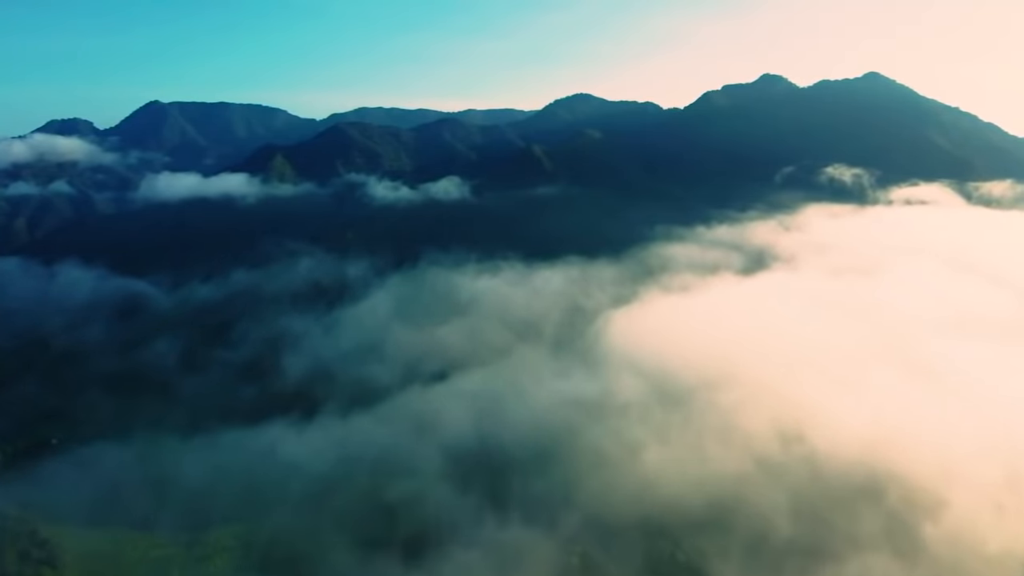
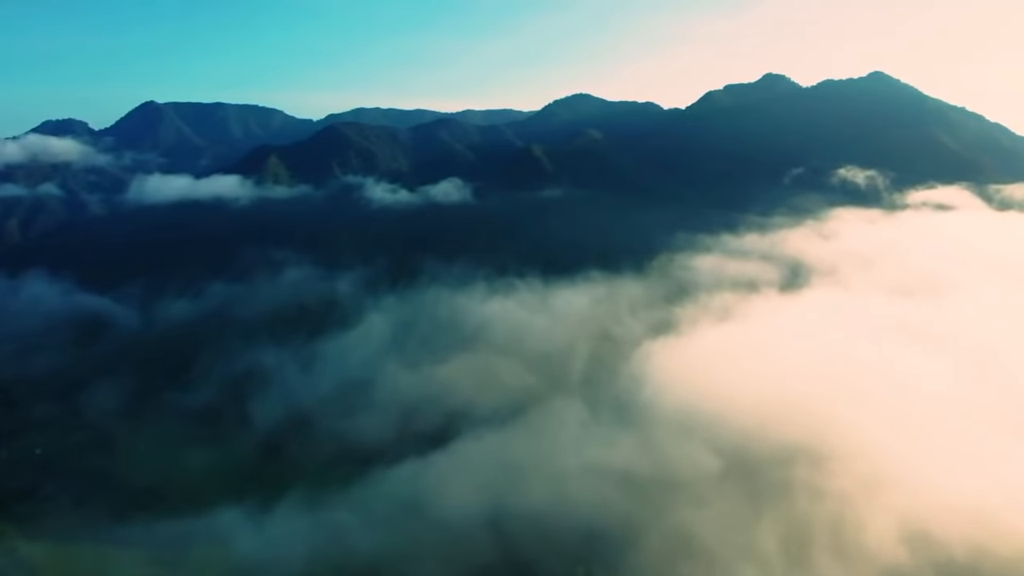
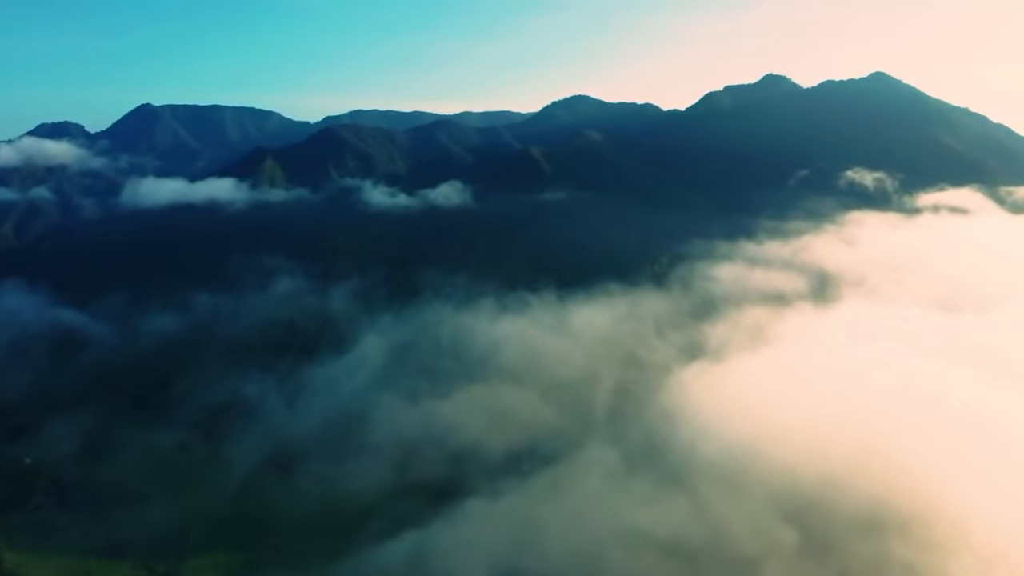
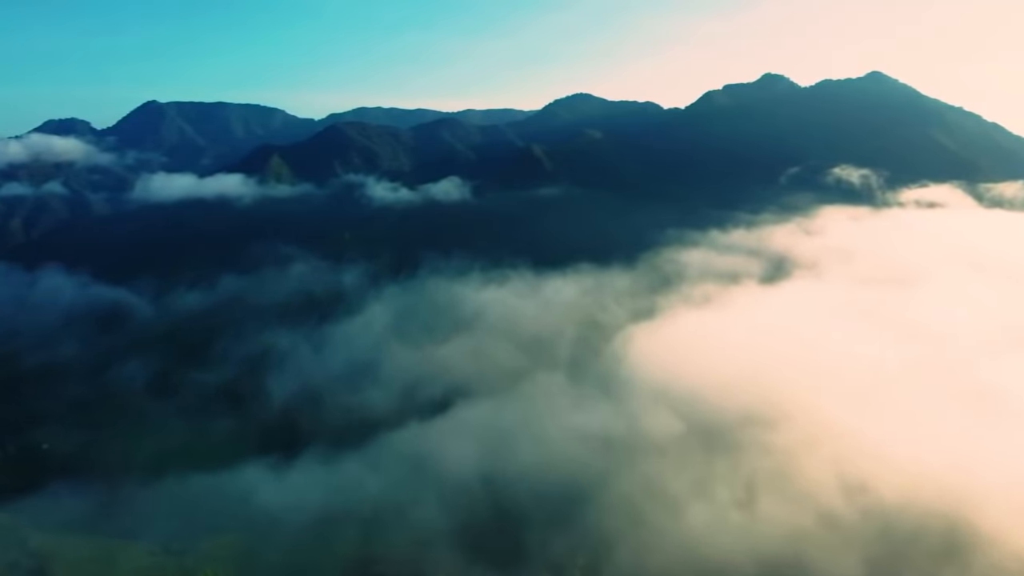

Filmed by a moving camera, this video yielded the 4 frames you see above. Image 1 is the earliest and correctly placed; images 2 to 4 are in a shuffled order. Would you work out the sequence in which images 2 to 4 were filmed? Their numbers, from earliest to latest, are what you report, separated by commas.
4, 2, 3
